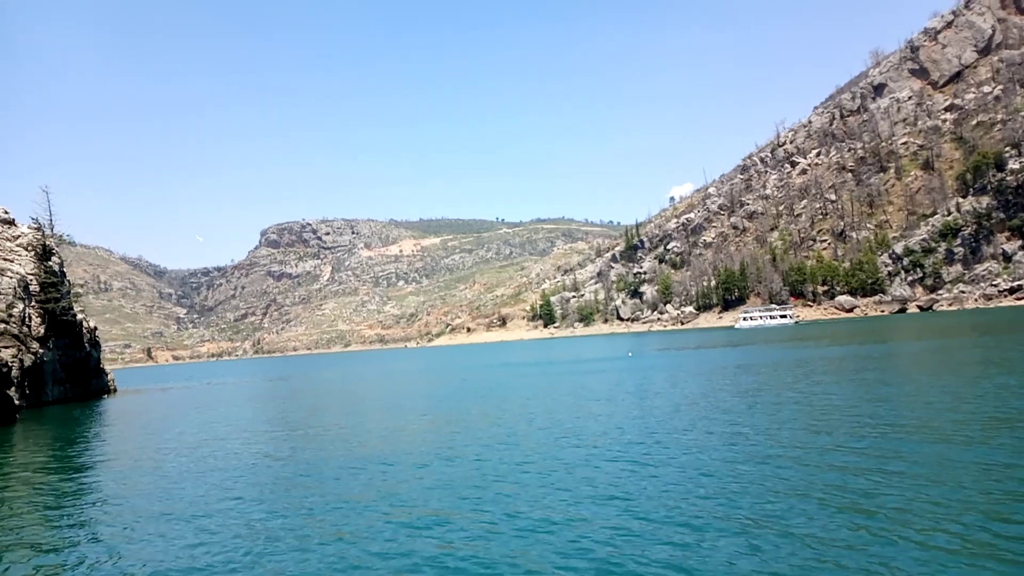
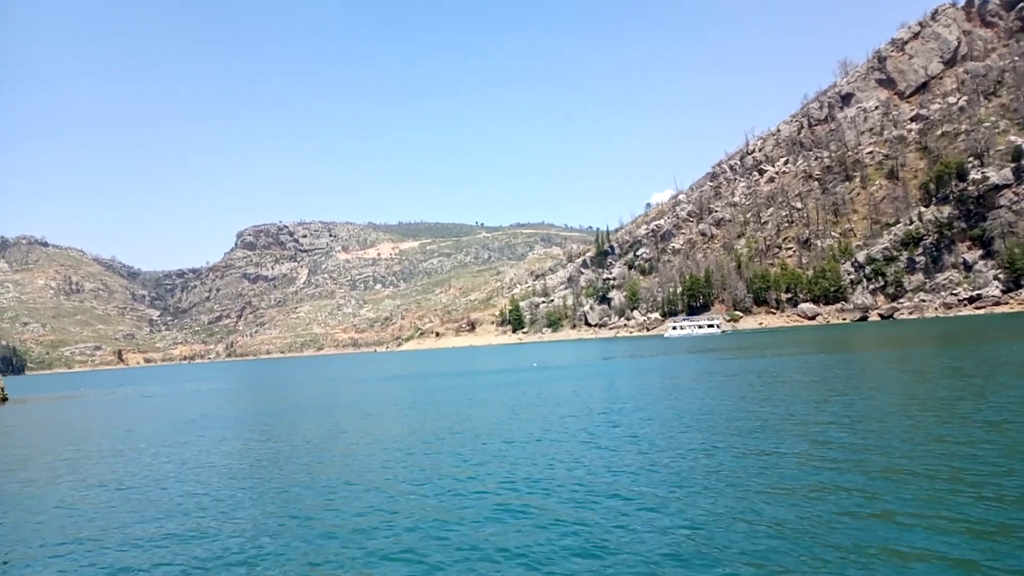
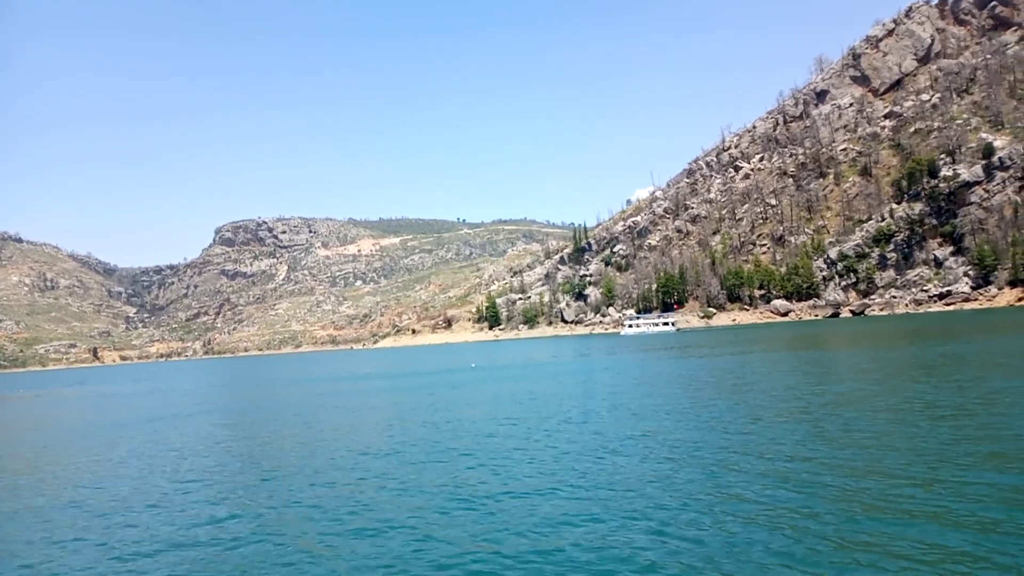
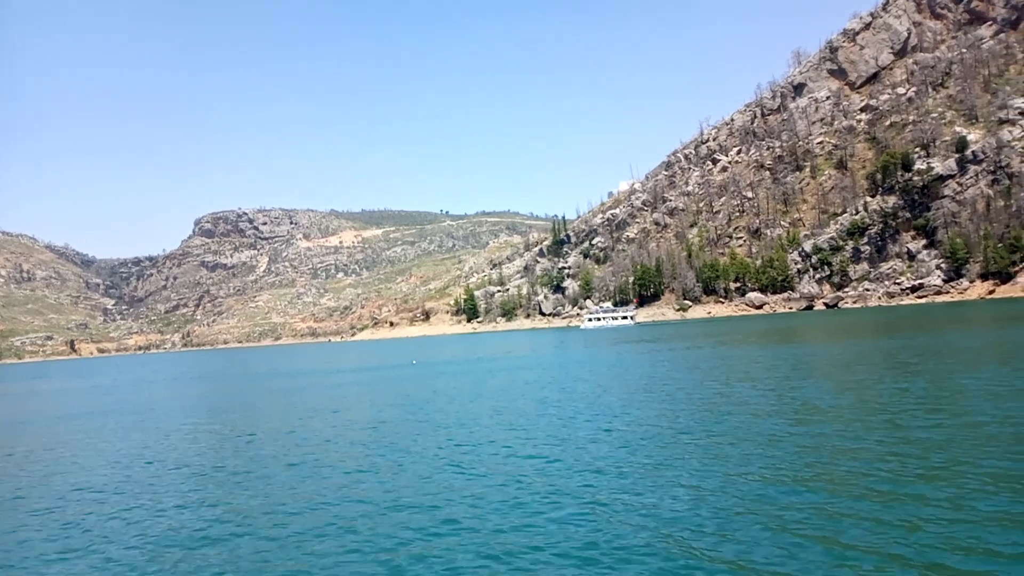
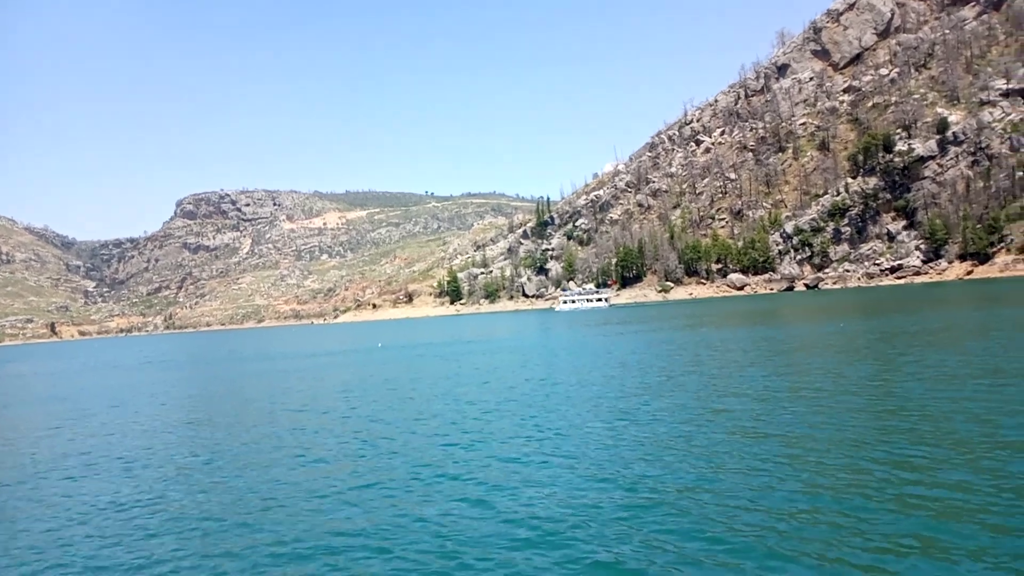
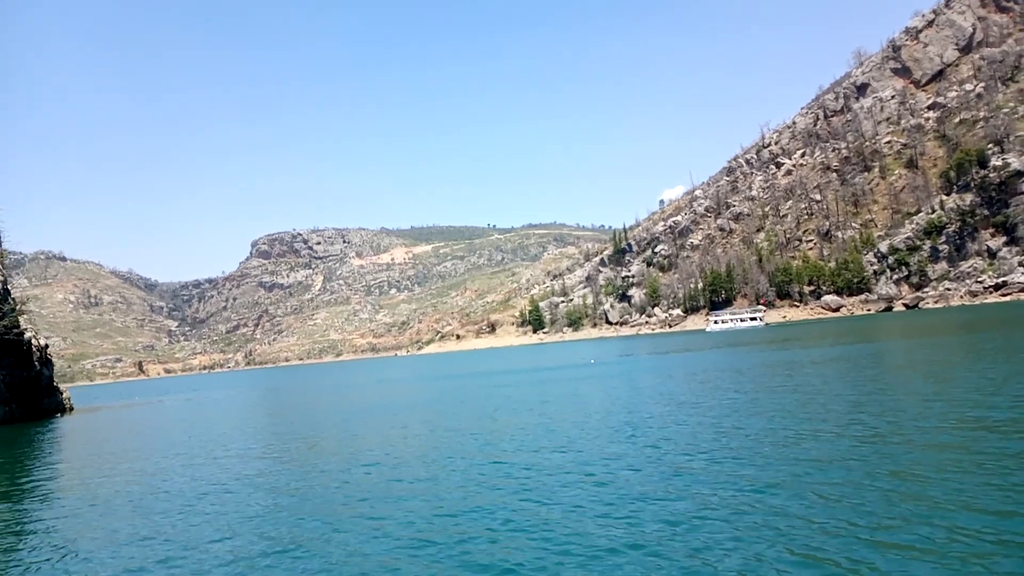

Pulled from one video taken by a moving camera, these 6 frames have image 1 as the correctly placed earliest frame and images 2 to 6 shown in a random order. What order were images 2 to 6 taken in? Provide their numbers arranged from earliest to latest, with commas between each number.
6, 2, 3, 4, 5
